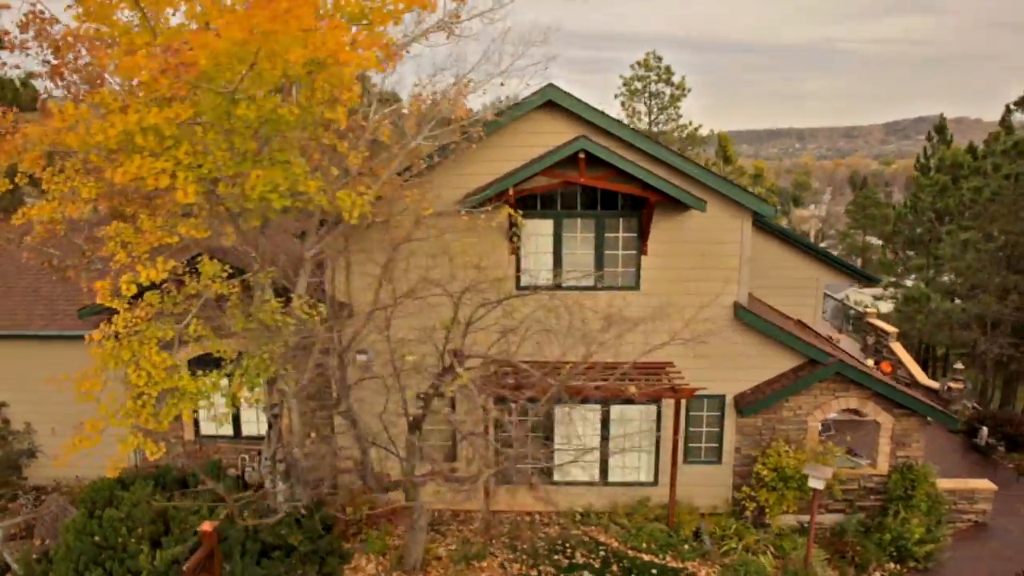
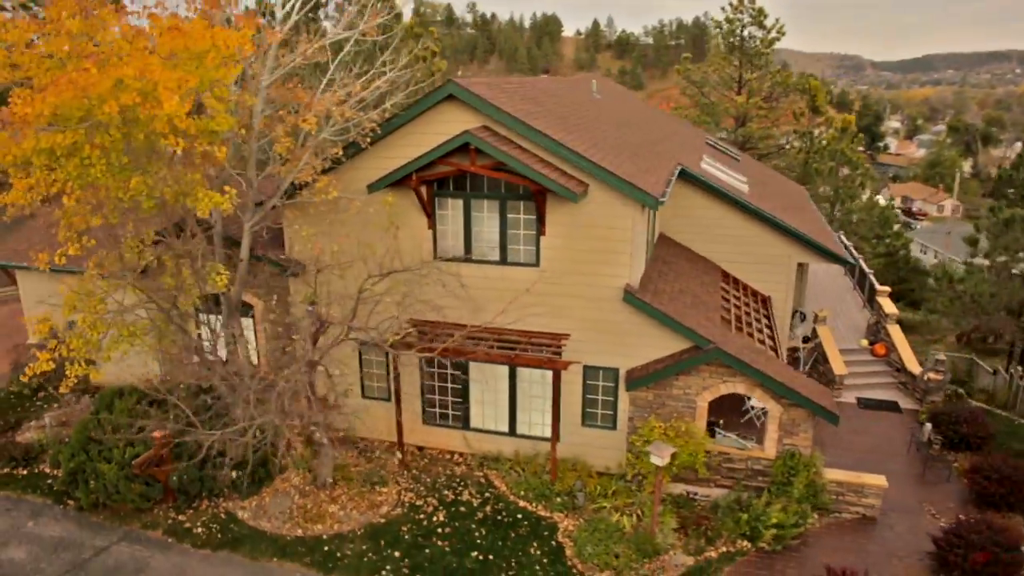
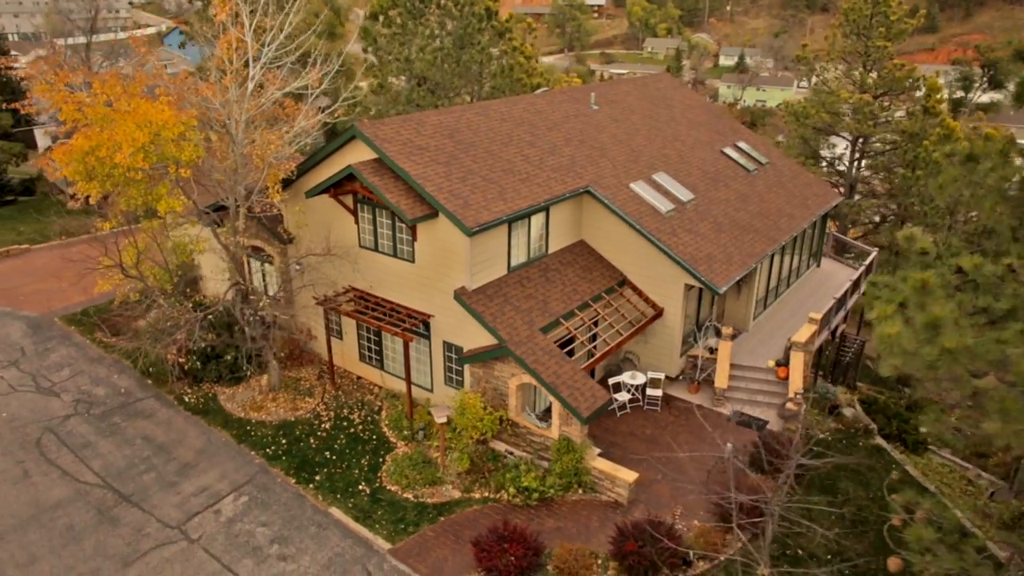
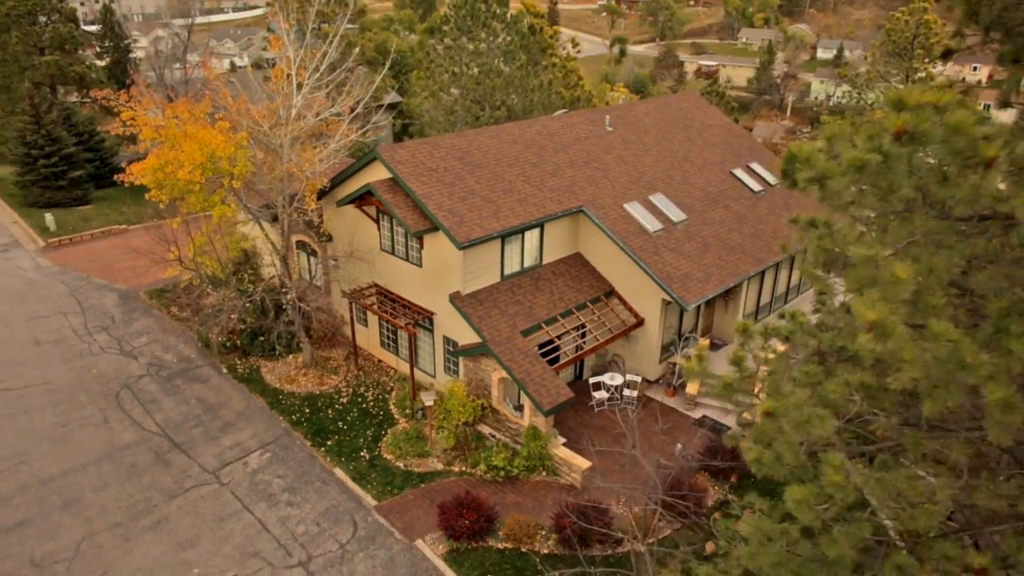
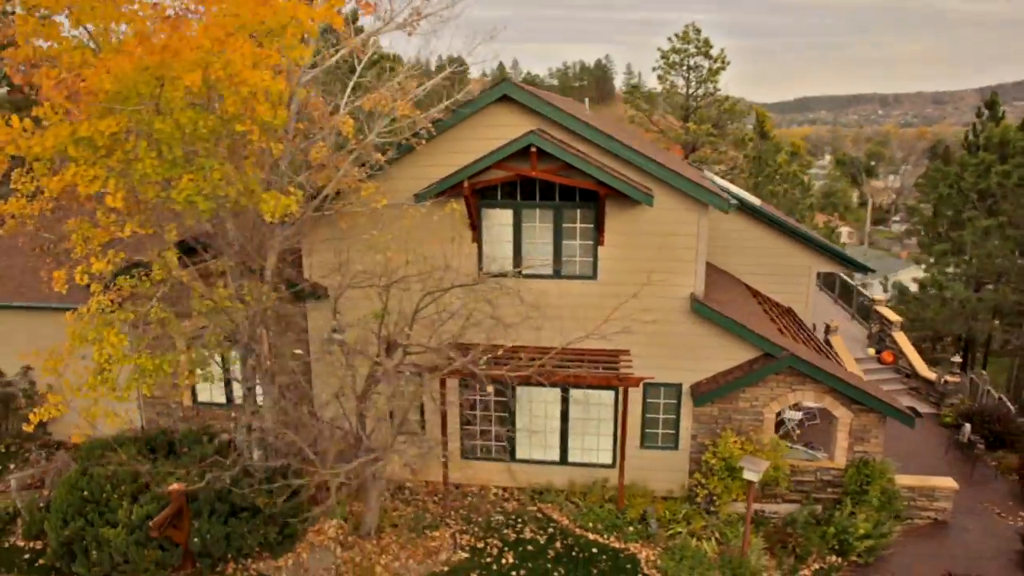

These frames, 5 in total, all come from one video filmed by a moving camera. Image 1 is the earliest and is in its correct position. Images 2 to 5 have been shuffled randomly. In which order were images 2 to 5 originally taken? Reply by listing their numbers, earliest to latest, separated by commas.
5, 2, 3, 4
